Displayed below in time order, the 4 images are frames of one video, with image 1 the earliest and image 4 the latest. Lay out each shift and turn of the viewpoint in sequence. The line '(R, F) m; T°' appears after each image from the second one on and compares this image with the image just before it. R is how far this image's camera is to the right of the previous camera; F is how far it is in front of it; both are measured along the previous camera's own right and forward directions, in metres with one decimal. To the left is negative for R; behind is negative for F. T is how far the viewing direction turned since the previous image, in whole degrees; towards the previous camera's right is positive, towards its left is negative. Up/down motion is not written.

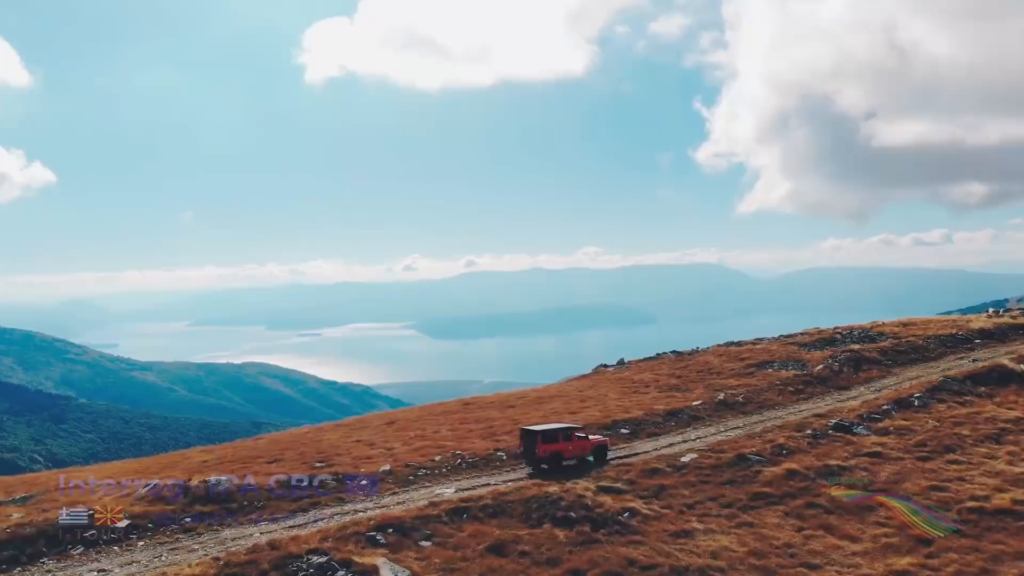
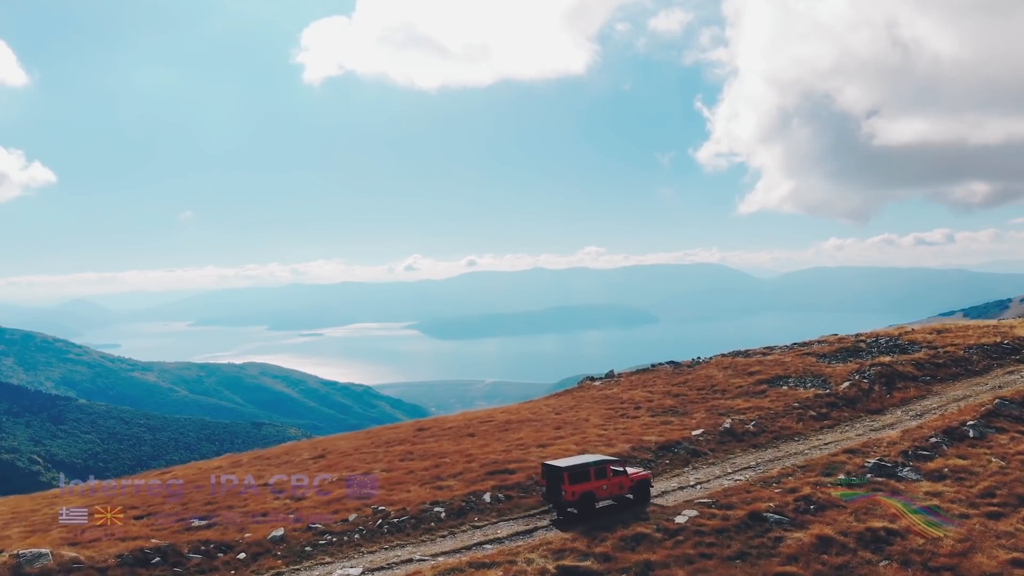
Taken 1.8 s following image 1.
(-1.0, +10.7) m; 0°
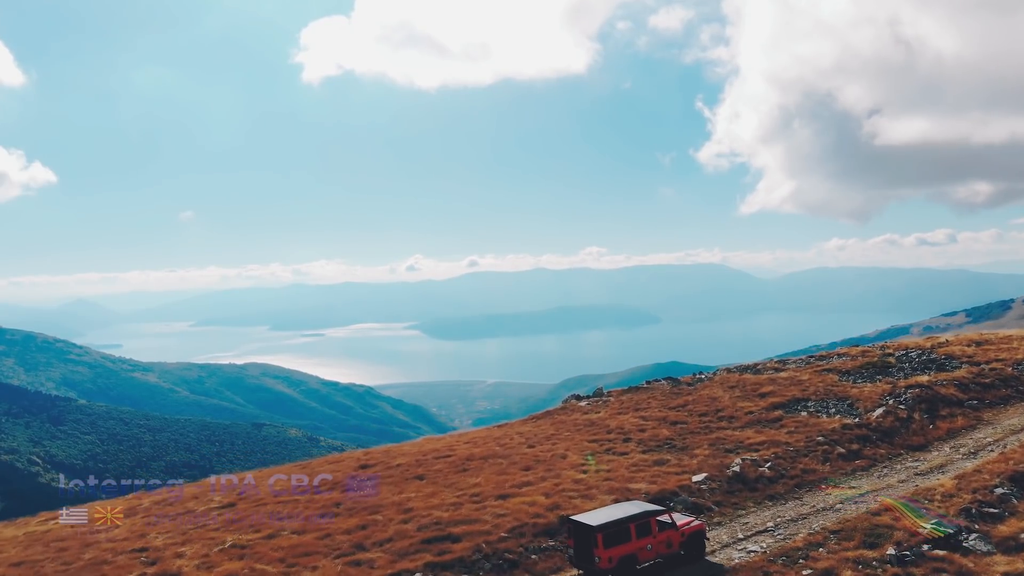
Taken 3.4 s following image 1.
(-3.4, +0.7) m; 0°
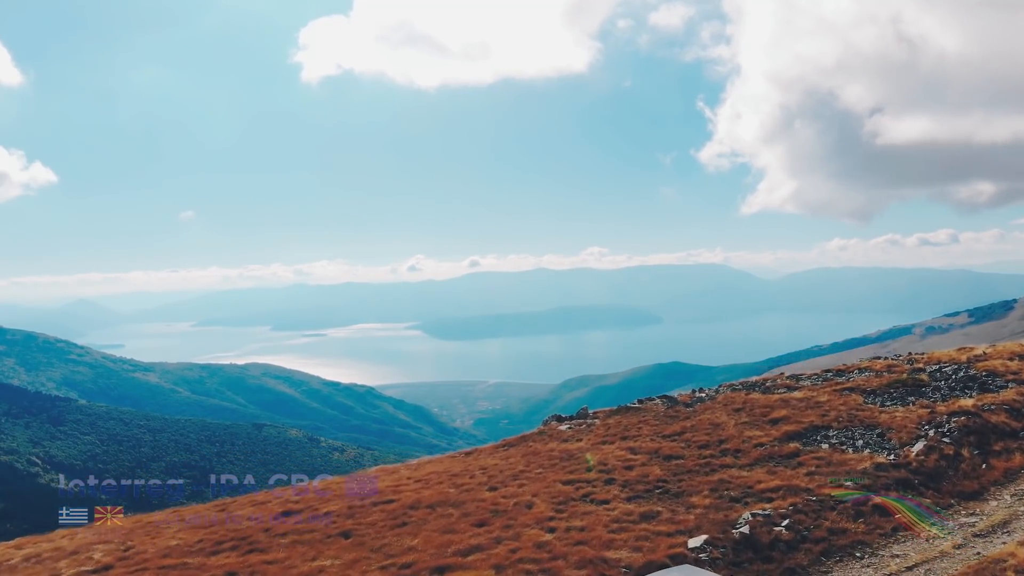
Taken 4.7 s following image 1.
(+0.3, +2.0) m; 0°
